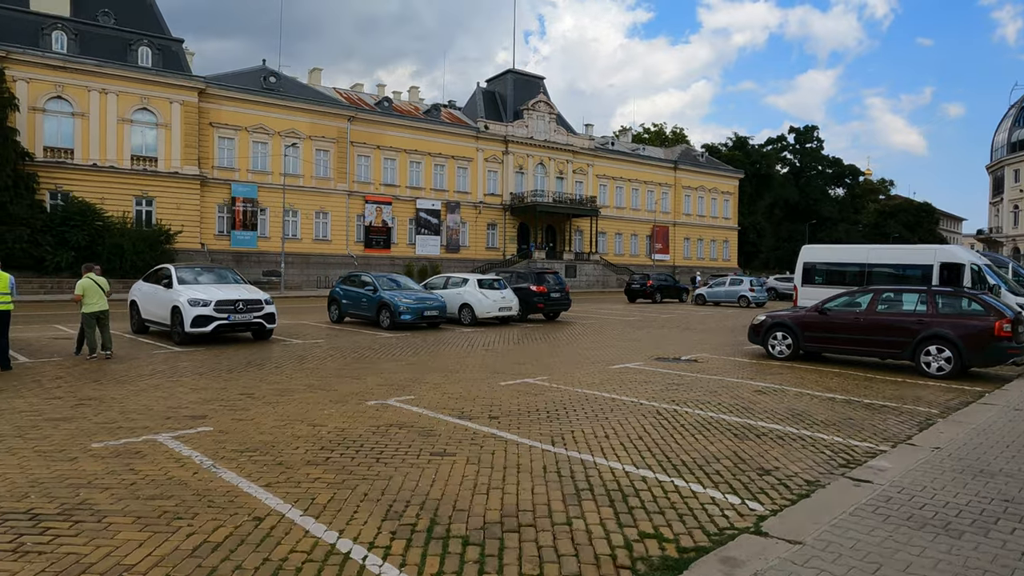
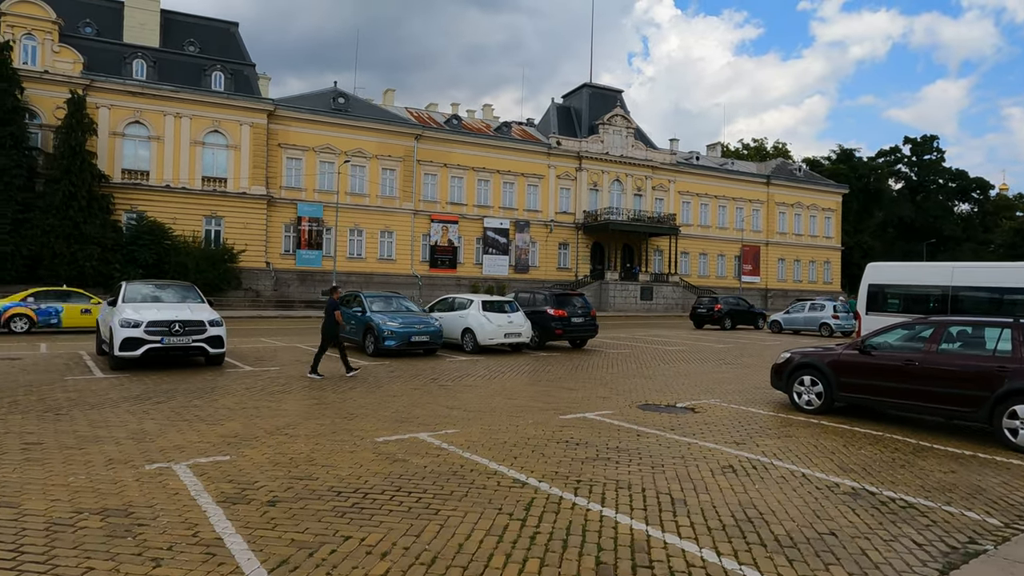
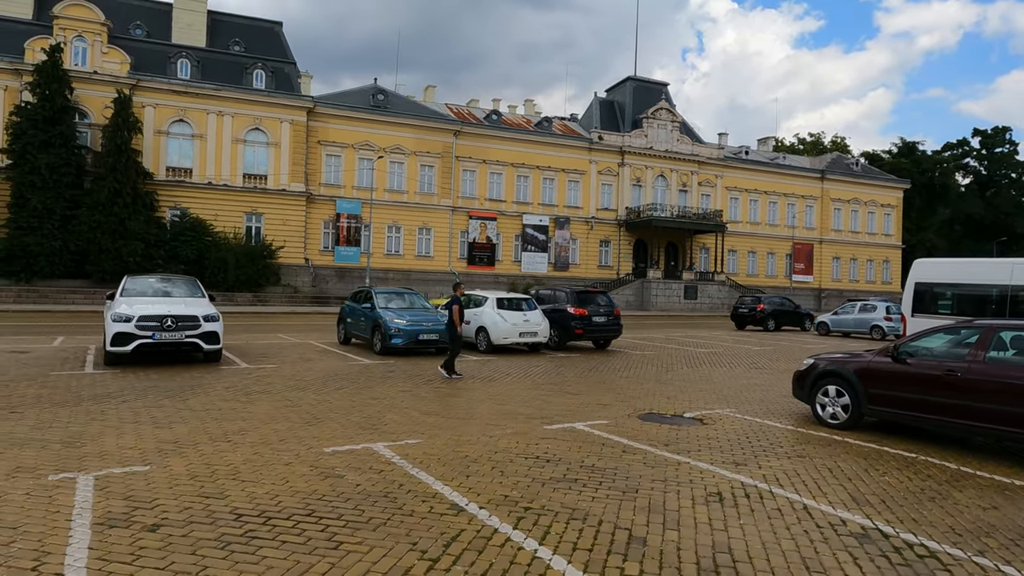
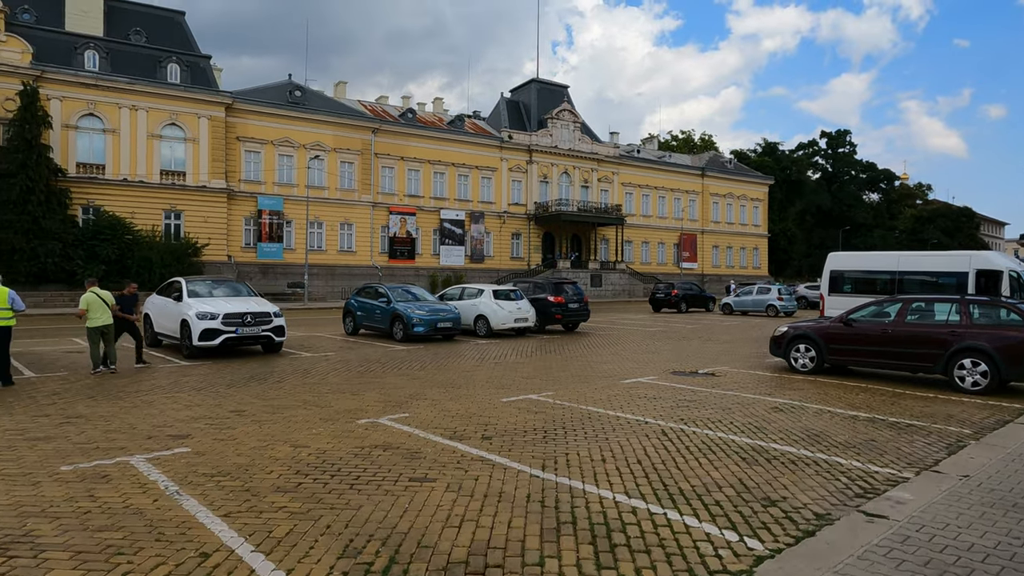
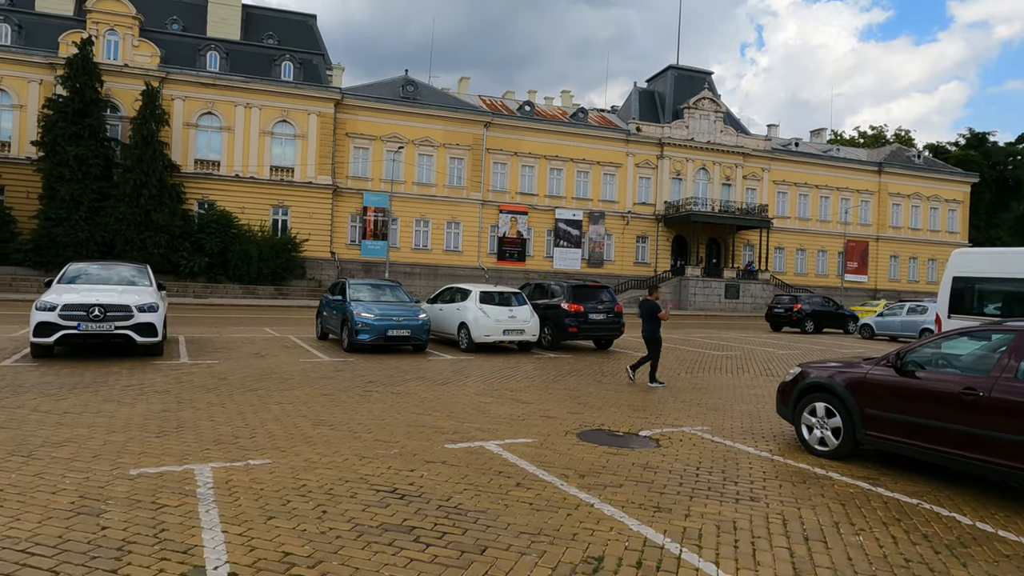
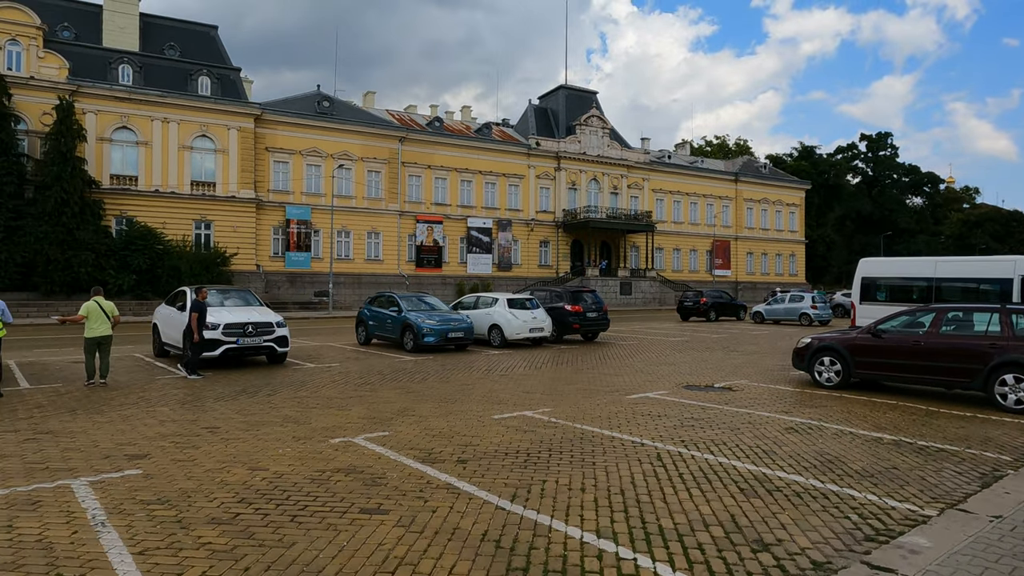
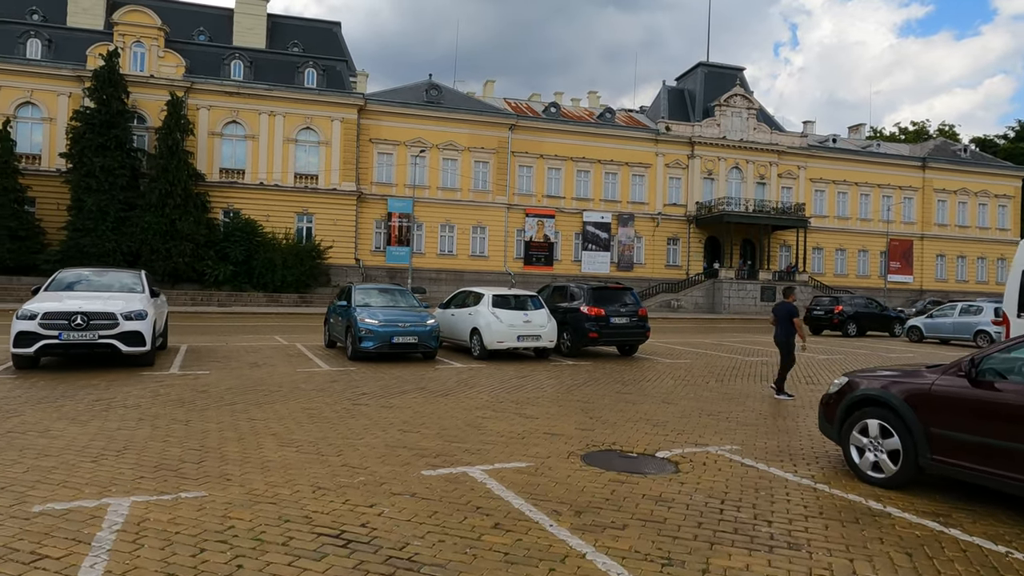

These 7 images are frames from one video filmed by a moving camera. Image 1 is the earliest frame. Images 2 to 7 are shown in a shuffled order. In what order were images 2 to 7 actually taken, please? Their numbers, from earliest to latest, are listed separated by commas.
4, 6, 2, 3, 5, 7
